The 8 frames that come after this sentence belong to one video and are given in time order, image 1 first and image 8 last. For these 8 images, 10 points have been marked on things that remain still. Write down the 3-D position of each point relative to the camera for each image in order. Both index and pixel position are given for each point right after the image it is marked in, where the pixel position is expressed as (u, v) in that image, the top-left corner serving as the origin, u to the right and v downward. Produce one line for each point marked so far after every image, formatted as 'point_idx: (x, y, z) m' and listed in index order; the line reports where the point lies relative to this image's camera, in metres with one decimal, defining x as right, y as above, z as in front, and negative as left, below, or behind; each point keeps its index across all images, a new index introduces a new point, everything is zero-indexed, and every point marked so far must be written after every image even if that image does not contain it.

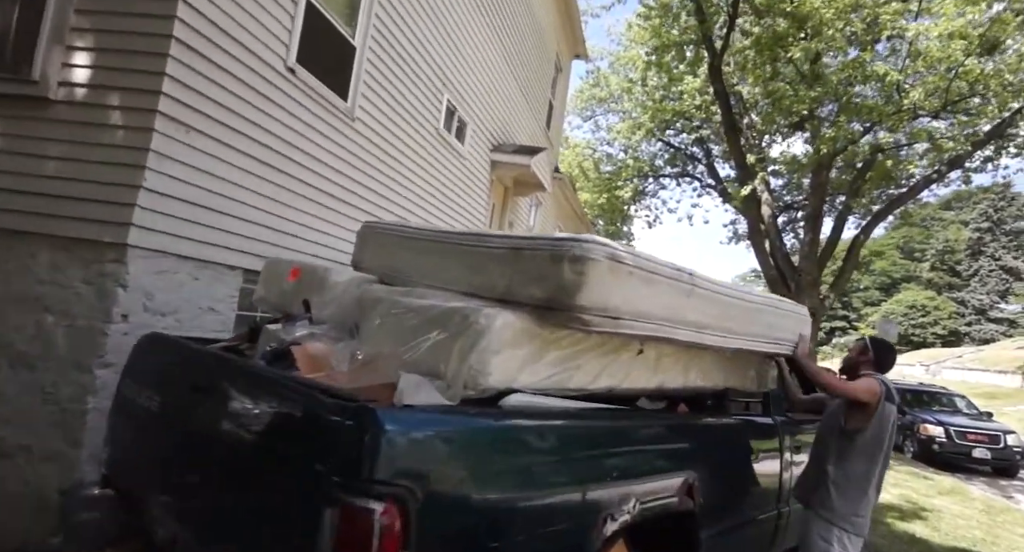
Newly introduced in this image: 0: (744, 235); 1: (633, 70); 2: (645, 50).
0: (+7.9, +1.7, +19.1) m
1: (+3.5, +5.9, +16.1) m
2: (+3.1, +5.2, +12.9) m
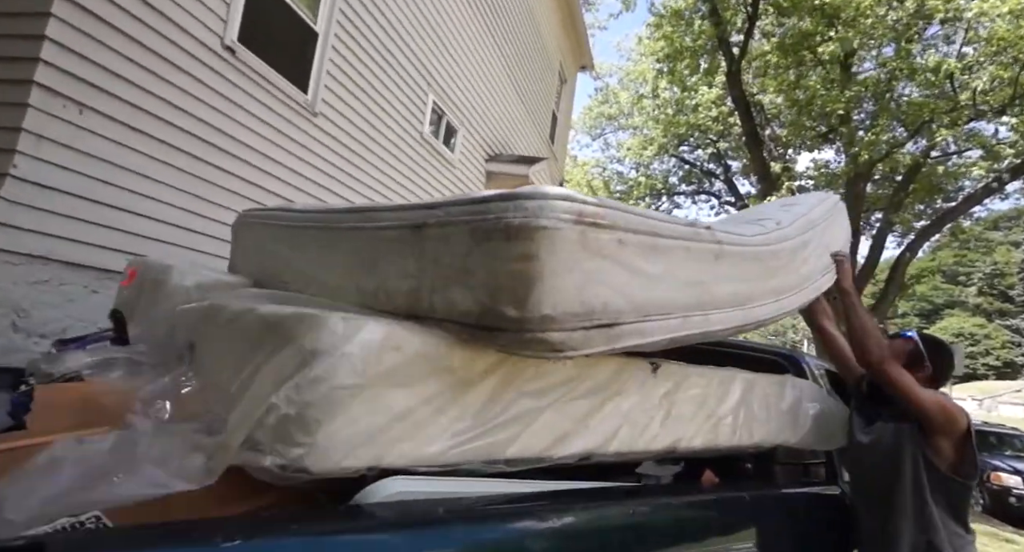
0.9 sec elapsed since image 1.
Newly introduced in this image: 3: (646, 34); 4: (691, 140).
0: (+8.1, +0.8, +18.2) m
1: (+3.7, +5.2, +15.6) m
2: (+3.2, +4.6, +12.3) m
3: (+2.9, +5.3, +12.5) m
4: (+4.4, +3.4, +14.1) m
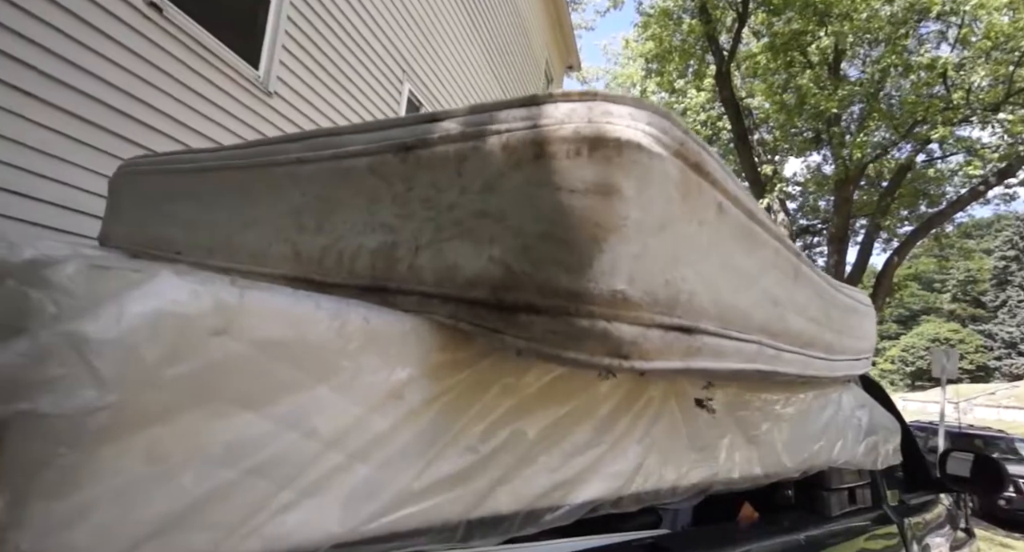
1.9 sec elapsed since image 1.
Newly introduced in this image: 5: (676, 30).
0: (+7.6, +0.5, +18.0) m
1: (+3.2, +4.9, +15.4) m
2: (+2.8, +4.4, +12.1) m
3: (+2.6, +5.1, +12.3) m
4: (+4.0, +3.2, +13.9) m
5: (+3.0, +4.6, +10.9) m
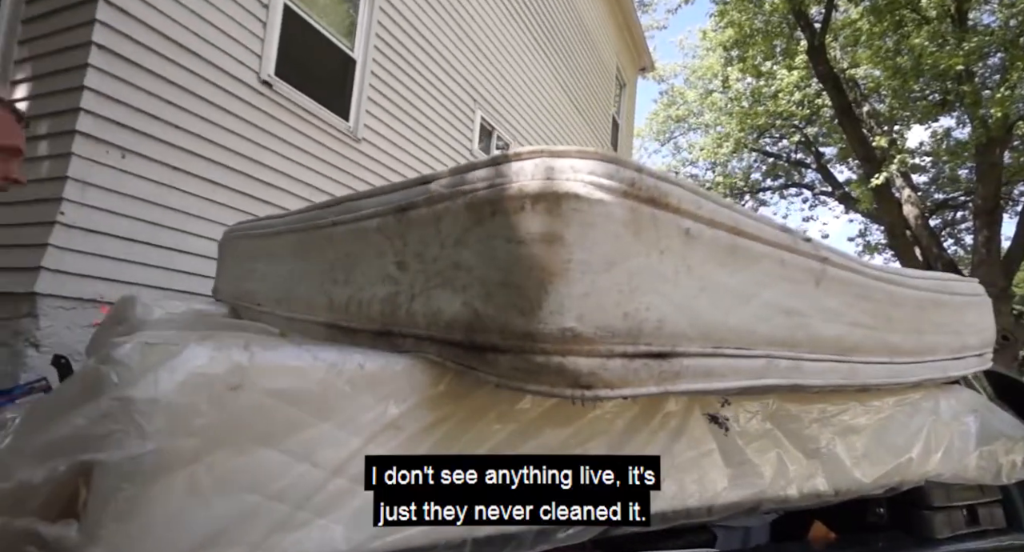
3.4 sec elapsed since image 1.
0: (+10.6, +0.9, +16.4) m
1: (+5.5, +5.0, +14.7) m
2: (+4.5, +4.5, +11.6) m
3: (+4.2, +5.1, +11.8) m
4: (+6.1, +3.3, +13.1) m
5: (+4.5, +4.7, +10.3) m
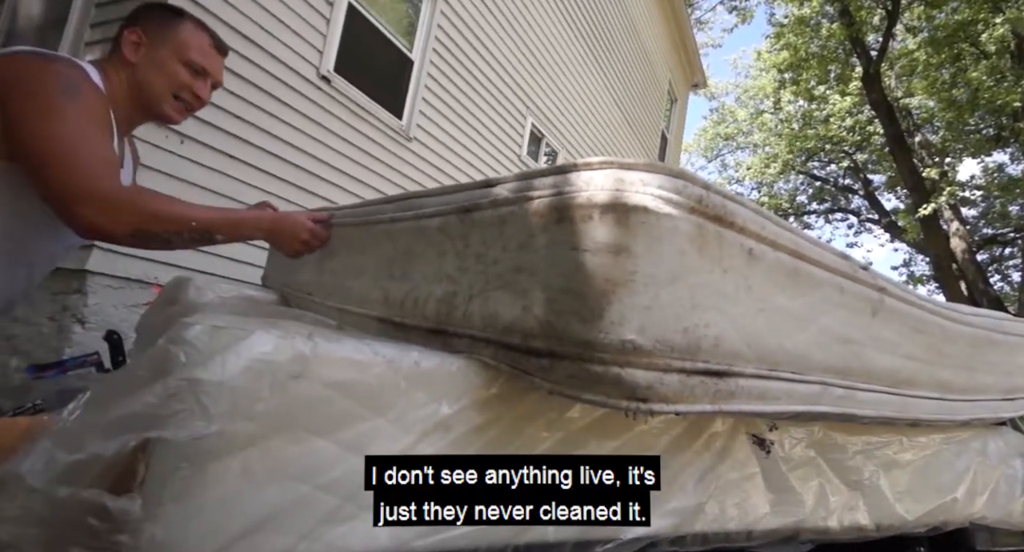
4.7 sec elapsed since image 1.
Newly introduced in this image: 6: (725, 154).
0: (+11.4, 0.0, +15.9) m
1: (+6.5, +4.4, +14.5) m
2: (+5.3, +4.0, +11.4) m
3: (+5.1, +4.7, +11.7) m
4: (+7.0, +2.8, +12.8) m
5: (+5.3, +4.3, +10.2) m
6: (+7.2, +4.1, +19.3) m
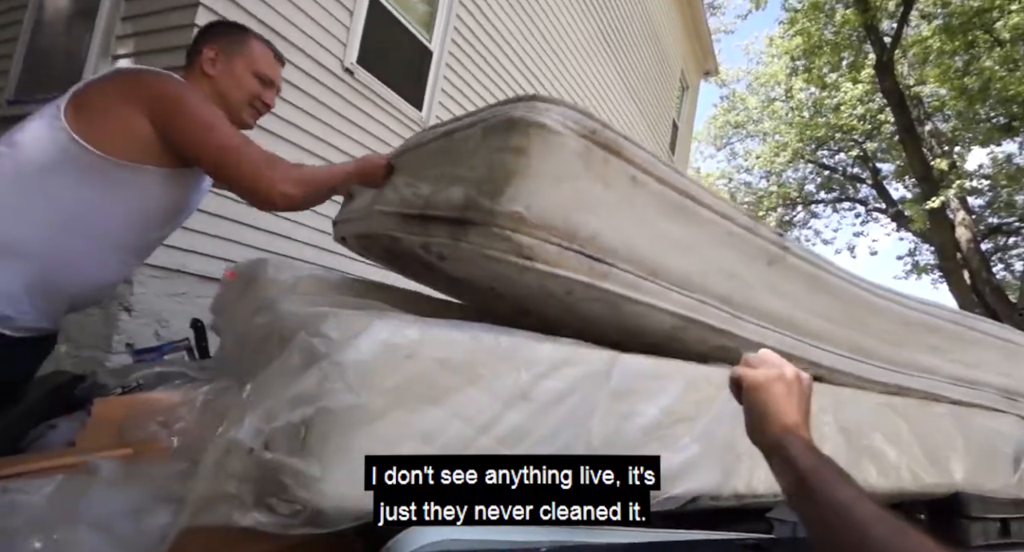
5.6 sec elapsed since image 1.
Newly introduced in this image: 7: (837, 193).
0: (+11.6, +0.3, +16.0) m
1: (+6.7, +4.8, +14.5) m
2: (+5.5, +4.3, +11.4) m
3: (+5.4, +5.0, +11.7) m
4: (+7.2, +3.1, +12.9) m
5: (+5.5, +4.5, +10.2) m
6: (+7.5, +4.5, +19.3) m
7: (+8.6, +2.2, +15.1) m
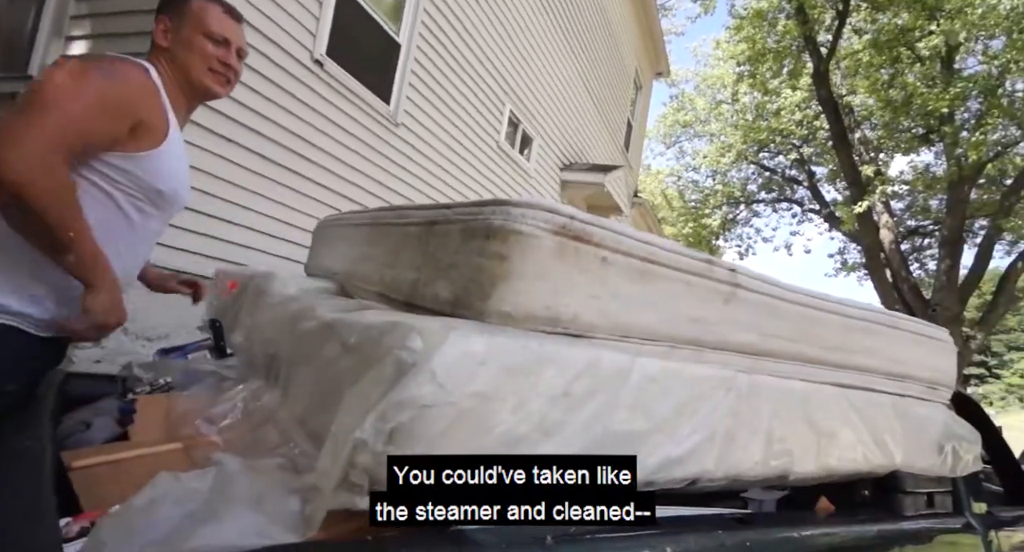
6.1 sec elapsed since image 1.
0: (+10.2, +0.5, +17.2) m
1: (+5.6, +4.9, +15.1) m
2: (+4.7, +4.4, +11.9) m
3: (+4.5, +5.1, +12.1) m
4: (+6.1, +3.2, +13.6) m
5: (+4.7, +4.6, +10.7) m
6: (+5.8, +4.8, +19.9) m
7: (+7.3, +2.4, +15.9) m
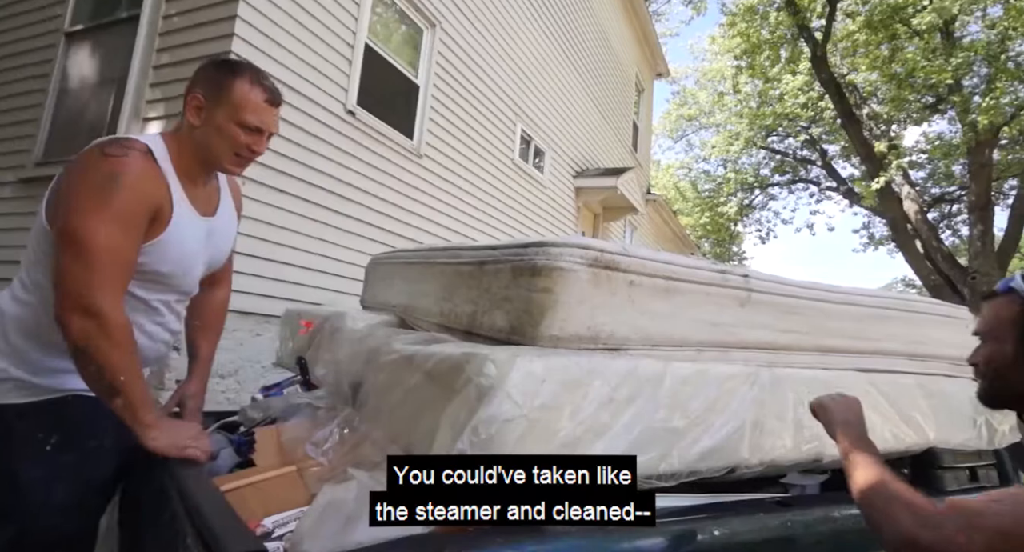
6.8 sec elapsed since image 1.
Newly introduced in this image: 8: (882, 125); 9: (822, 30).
0: (+10.9, +1.2, +16.9) m
1: (+5.7, +5.2, +15.1) m
2: (+4.7, +4.6, +12.0) m
3: (+4.5, +5.3, +12.2) m
4: (+6.4, +3.5, +13.5) m
5: (+4.7, +4.8, +10.7) m
6: (+6.2, +5.0, +19.9) m
7: (+7.7, +2.8, +15.8) m
8: (+6.9, +2.8, +10.6) m
9: (+5.5, +4.5, +10.1) m
